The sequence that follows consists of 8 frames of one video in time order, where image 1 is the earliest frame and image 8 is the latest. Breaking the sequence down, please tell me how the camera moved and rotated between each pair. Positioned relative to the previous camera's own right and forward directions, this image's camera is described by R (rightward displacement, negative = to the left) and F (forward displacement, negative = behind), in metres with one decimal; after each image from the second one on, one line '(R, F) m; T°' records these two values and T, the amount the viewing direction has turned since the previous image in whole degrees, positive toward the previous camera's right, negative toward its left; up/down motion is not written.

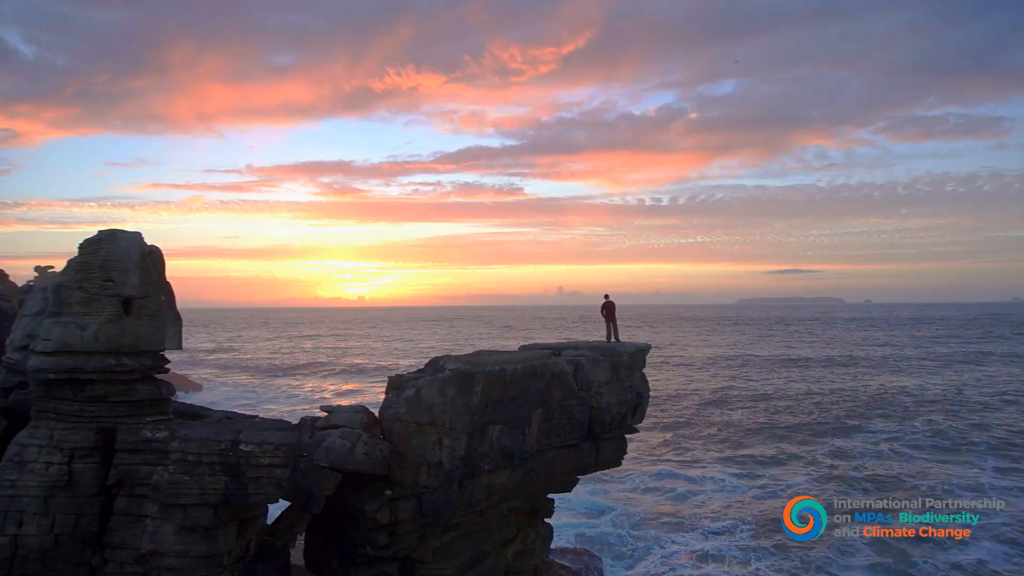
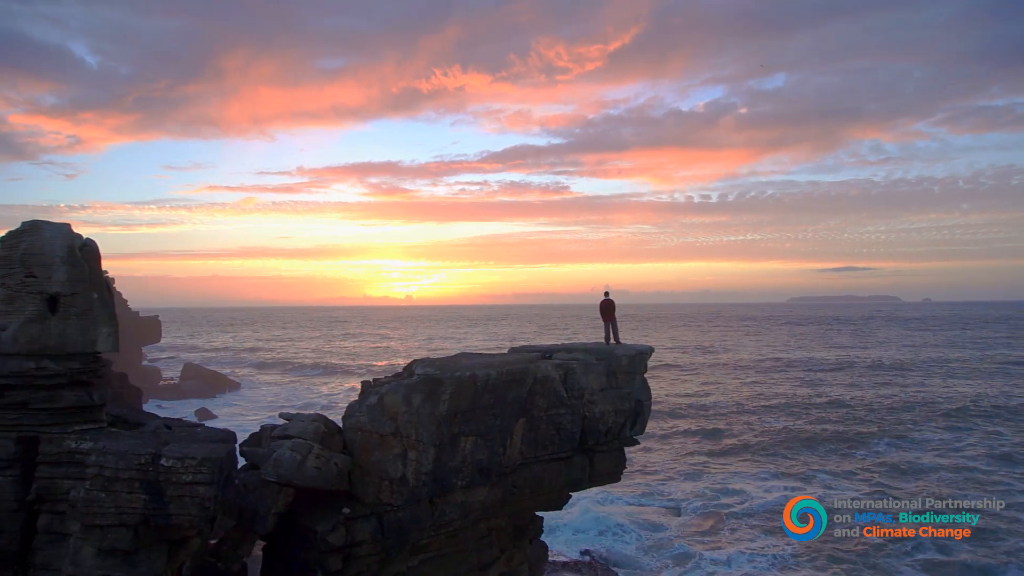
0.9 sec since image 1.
(+0.9, +1.1) m; -4°
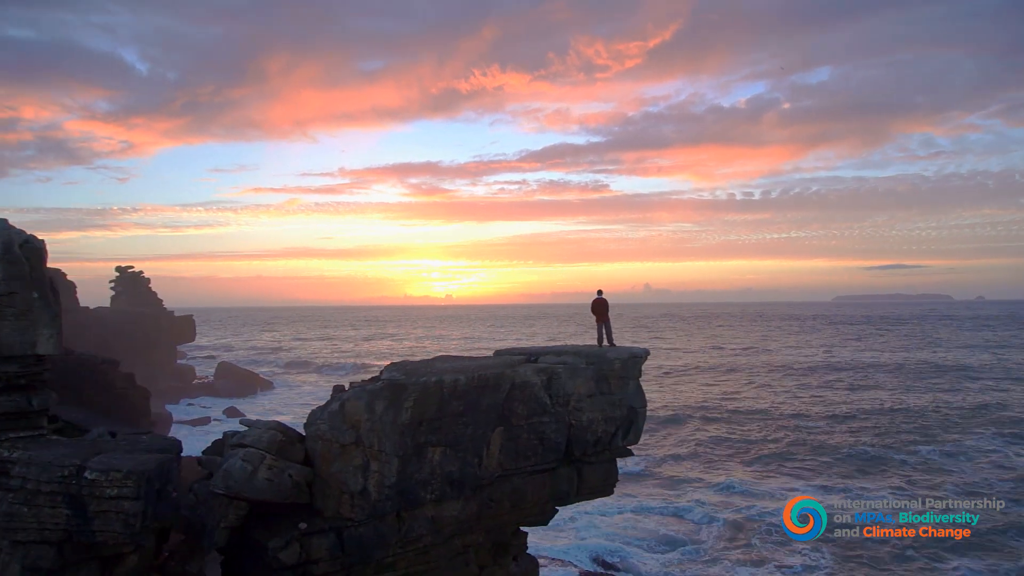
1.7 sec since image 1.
(+0.8, +0.8) m; -3°
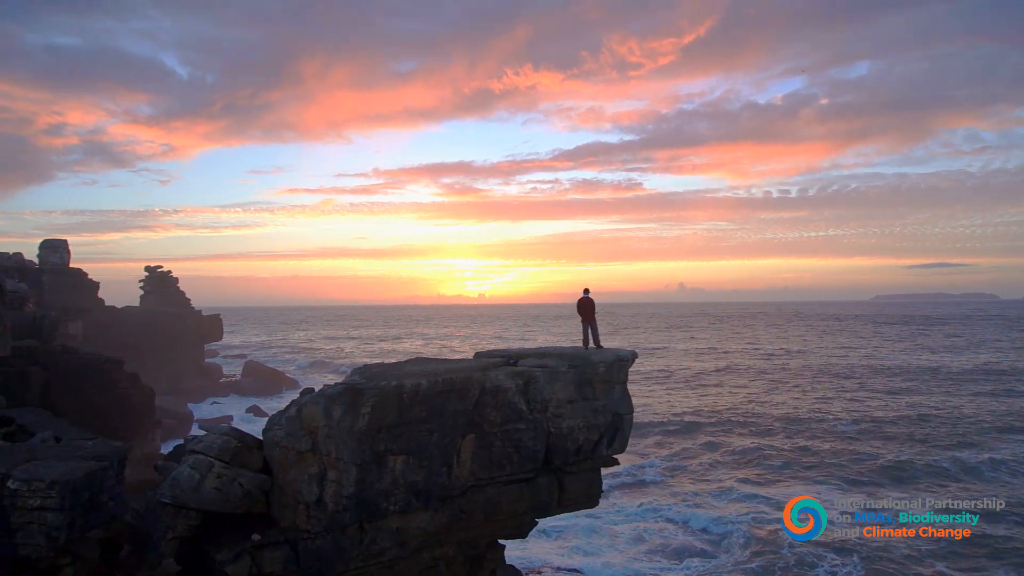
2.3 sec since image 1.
(+0.7, +0.6) m; -3°
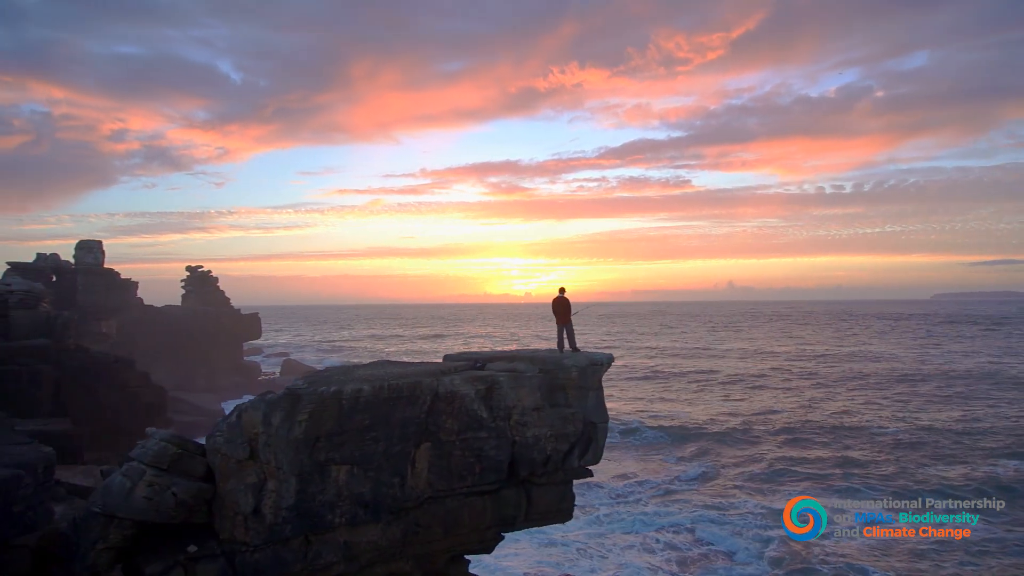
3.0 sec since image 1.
(+1.0, +0.6) m; -4°
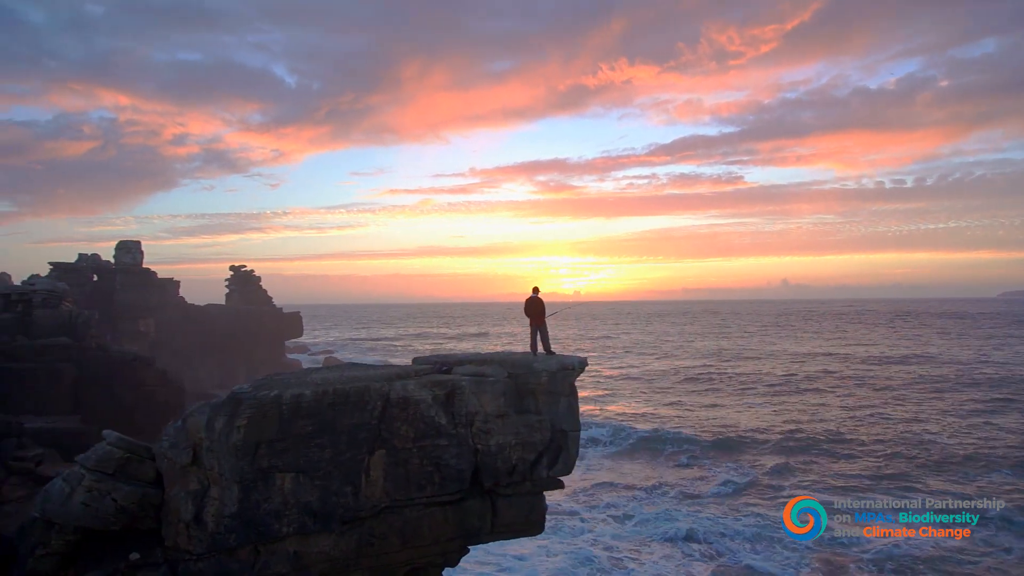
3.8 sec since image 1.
(+1.0, +0.5) m; -4°
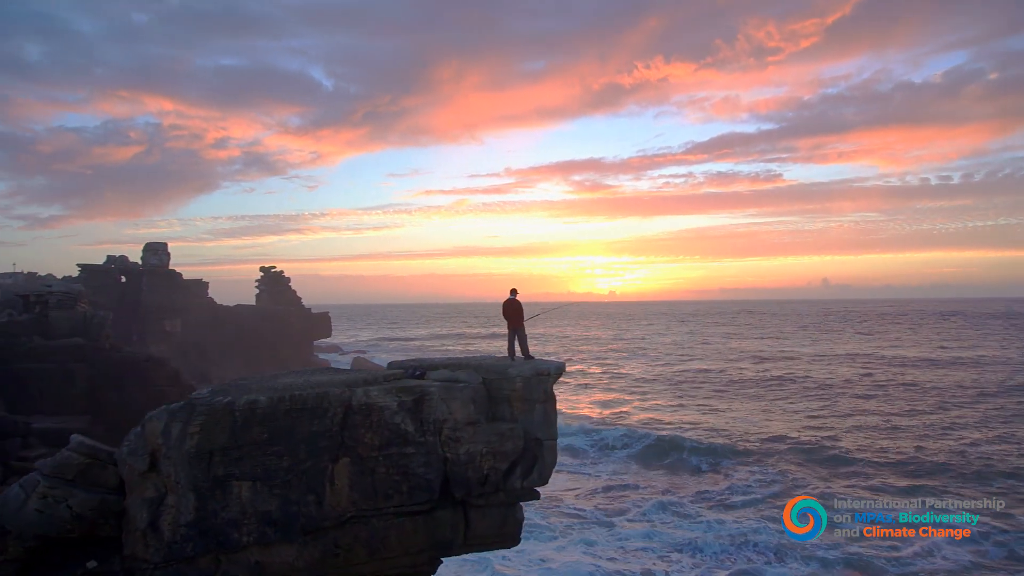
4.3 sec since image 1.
(+0.7, +0.3) m; -3°
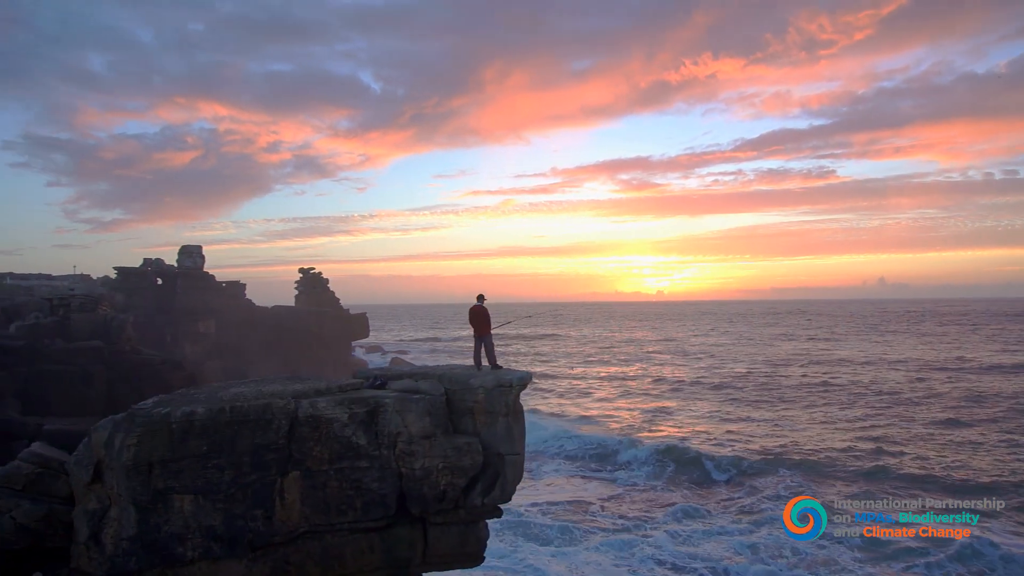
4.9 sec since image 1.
(+0.9, +0.4) m; -4°
